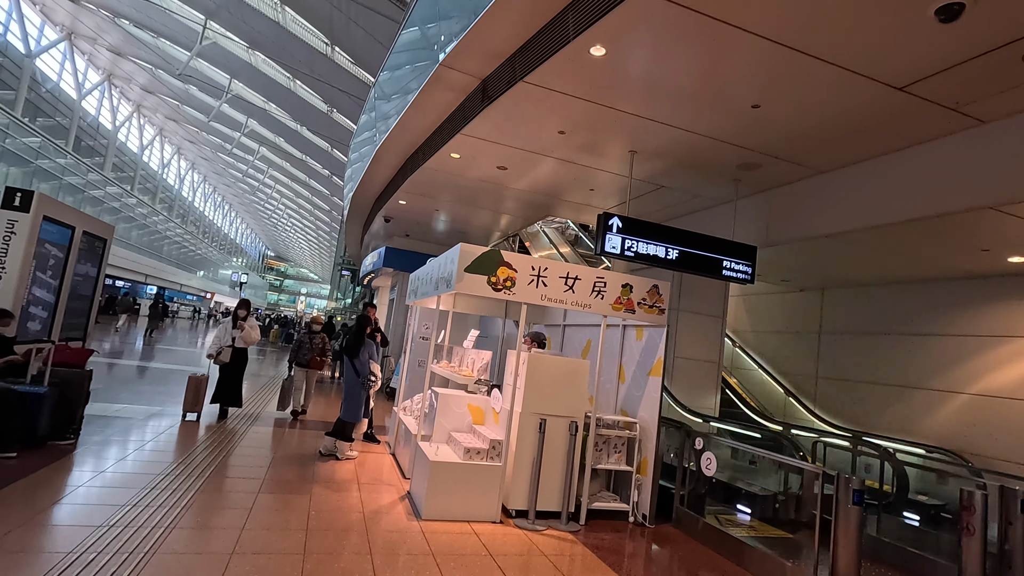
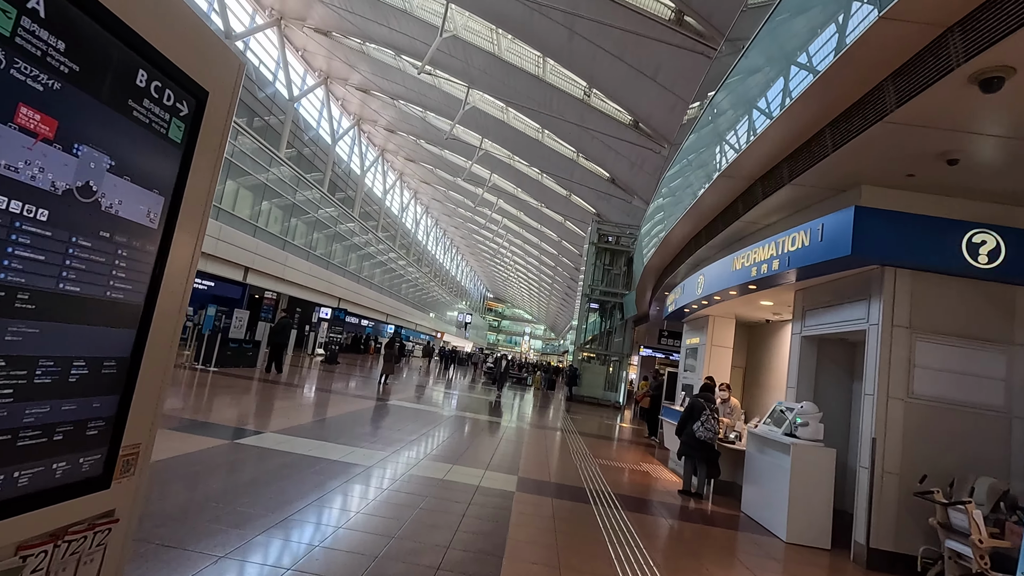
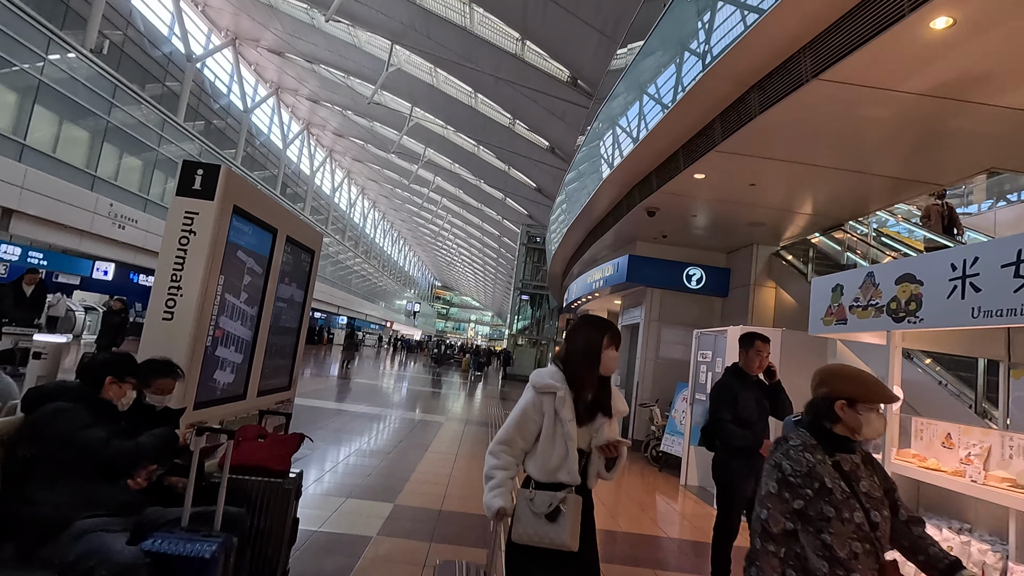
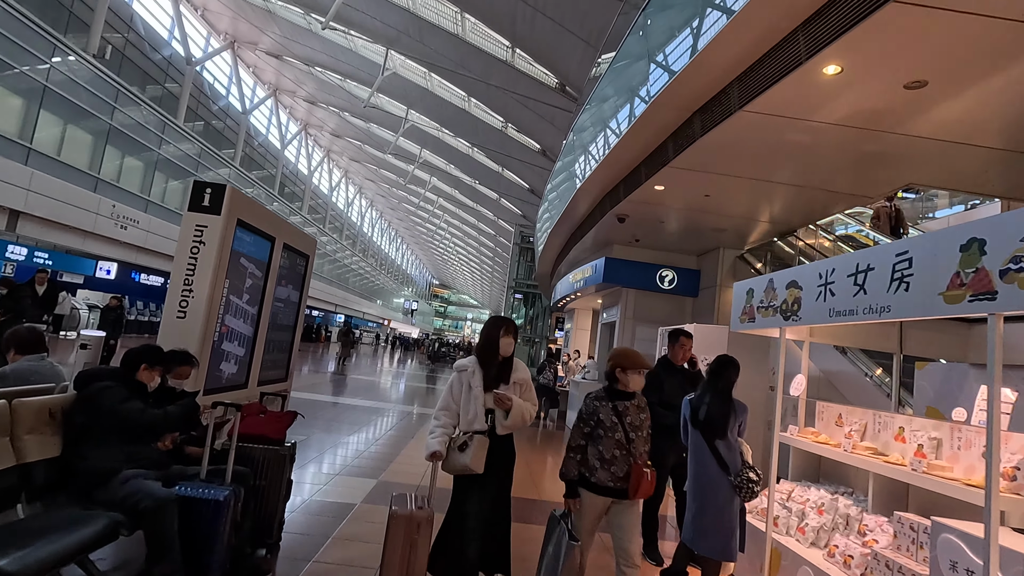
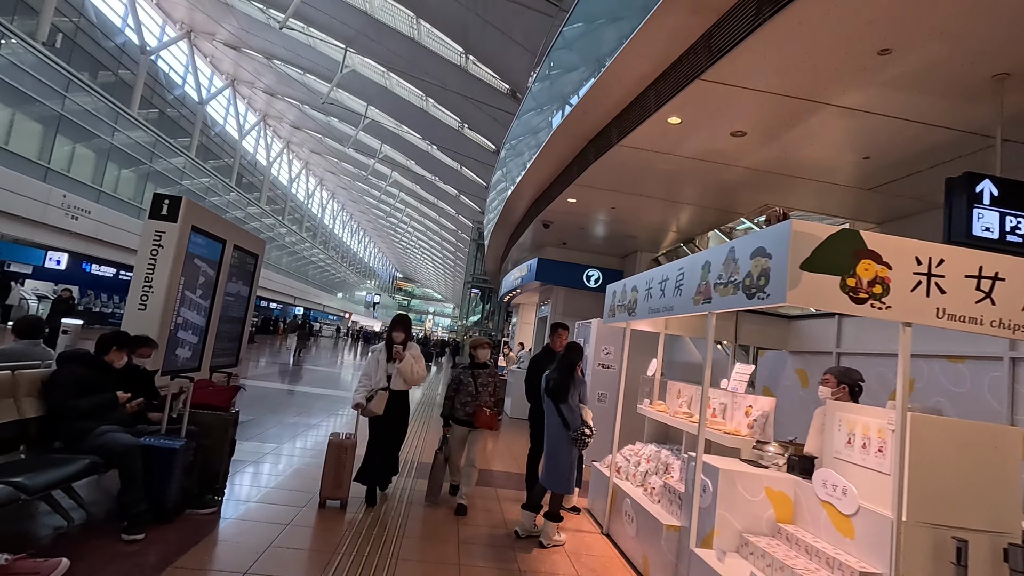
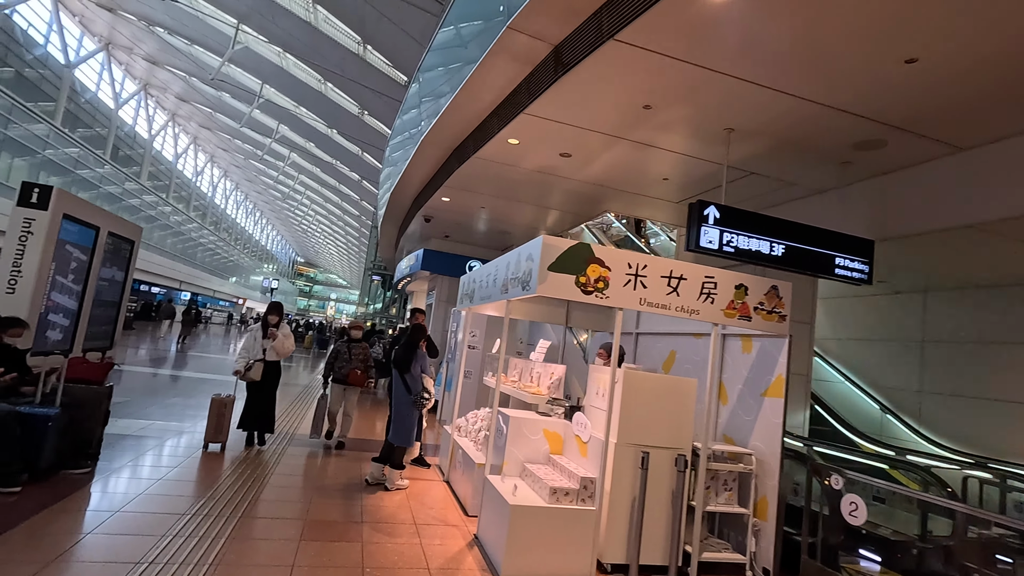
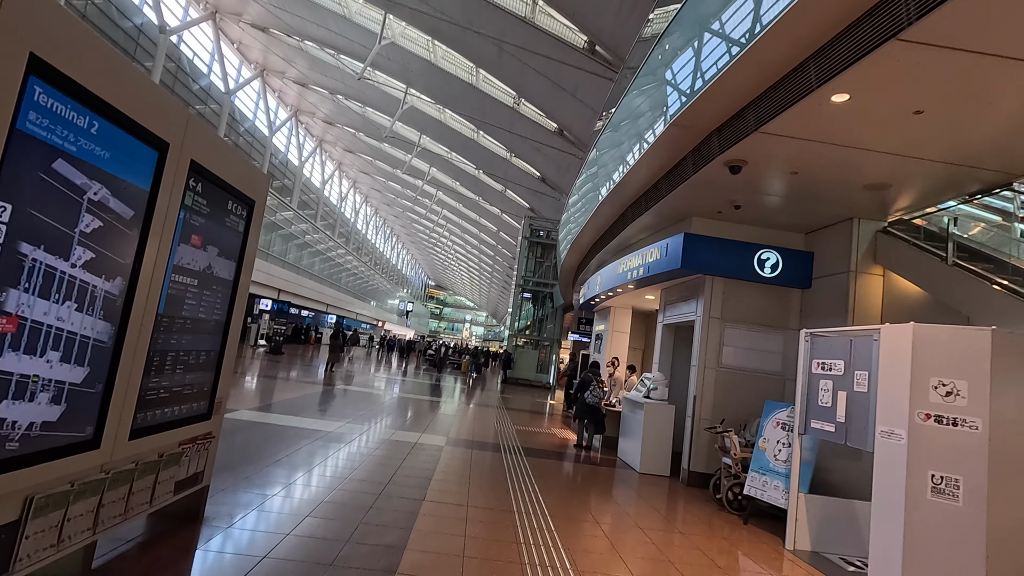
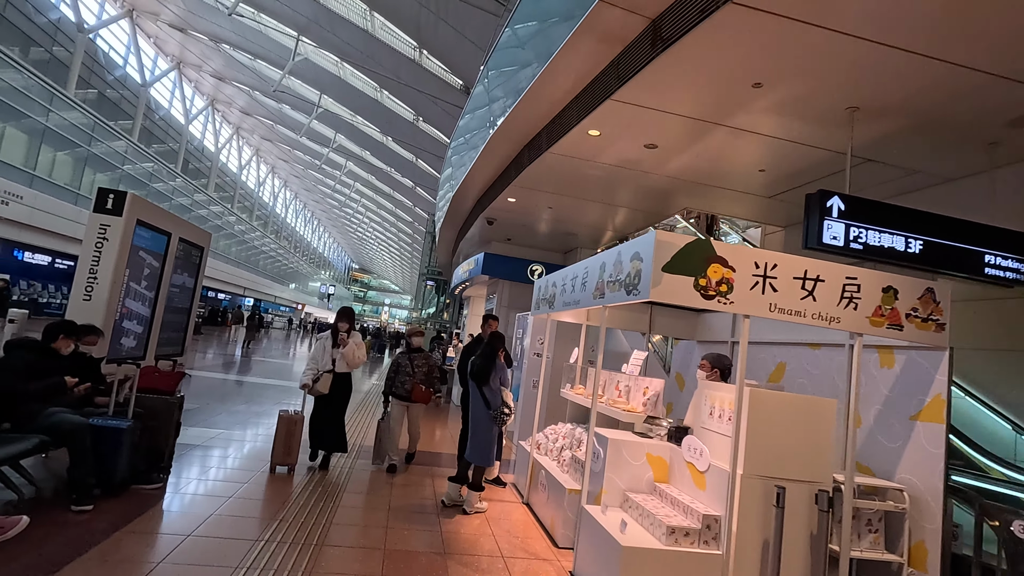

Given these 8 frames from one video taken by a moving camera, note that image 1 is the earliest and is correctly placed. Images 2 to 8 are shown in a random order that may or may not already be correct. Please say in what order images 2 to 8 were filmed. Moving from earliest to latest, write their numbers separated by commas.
6, 8, 5, 4, 3, 7, 2
